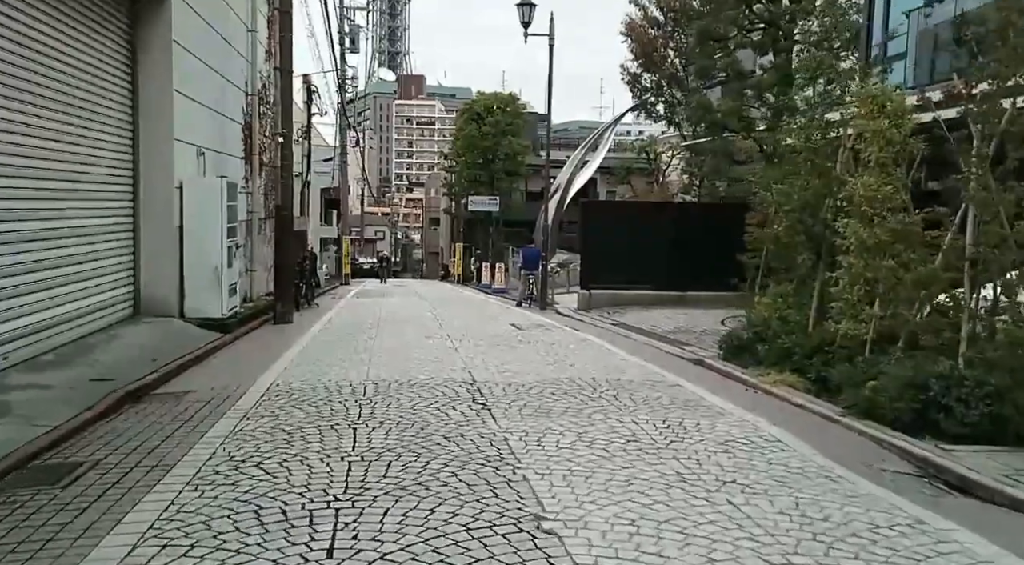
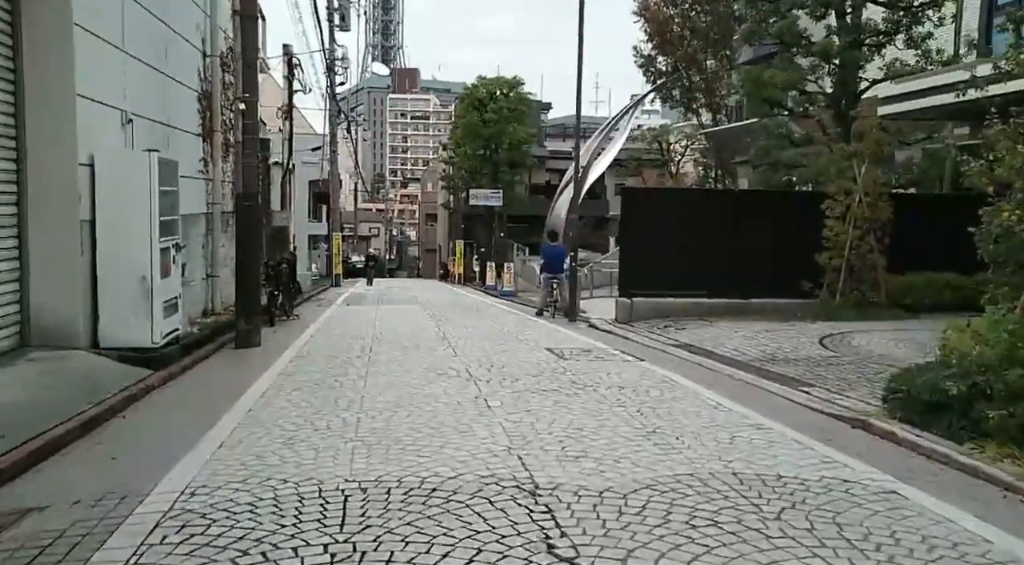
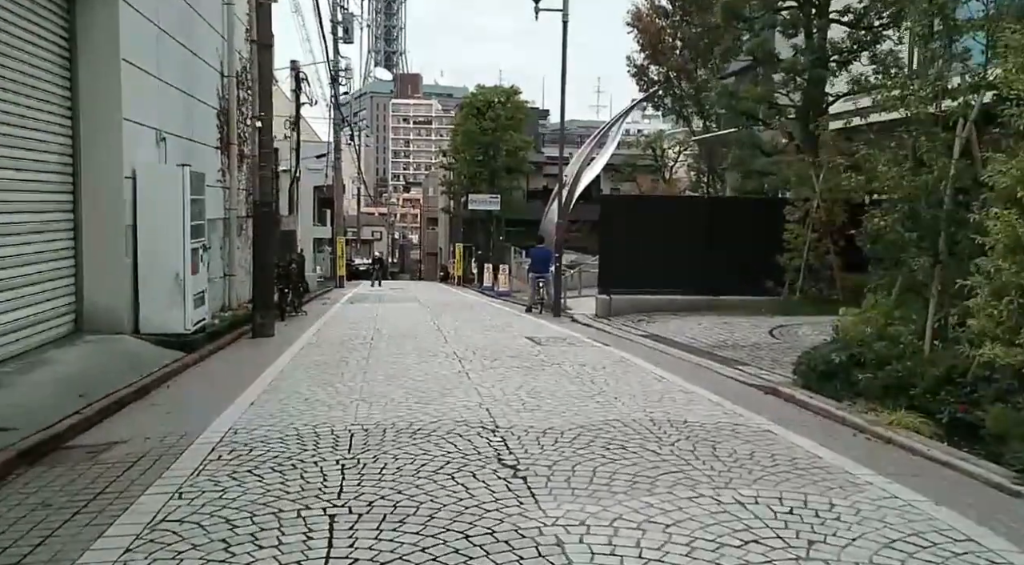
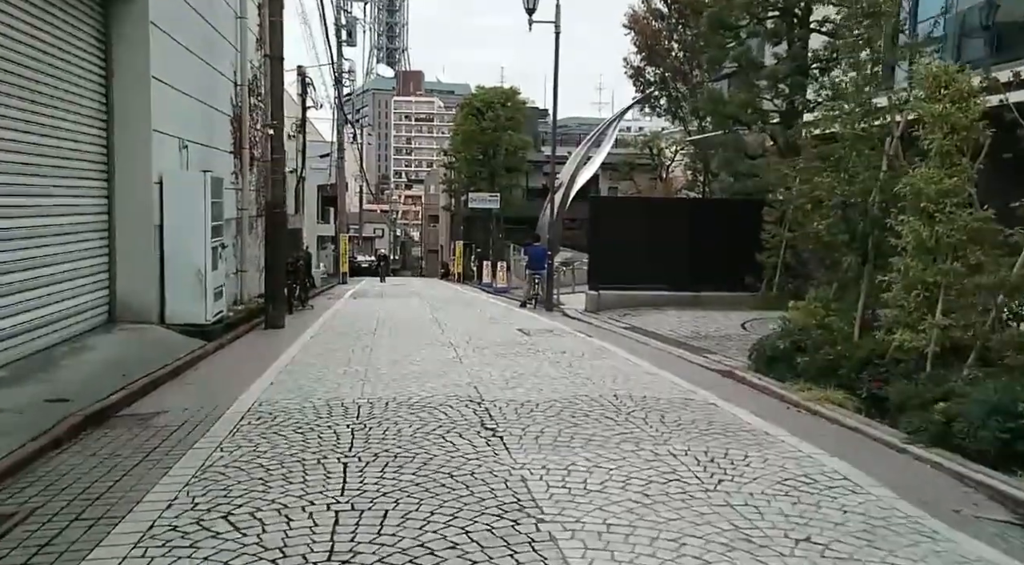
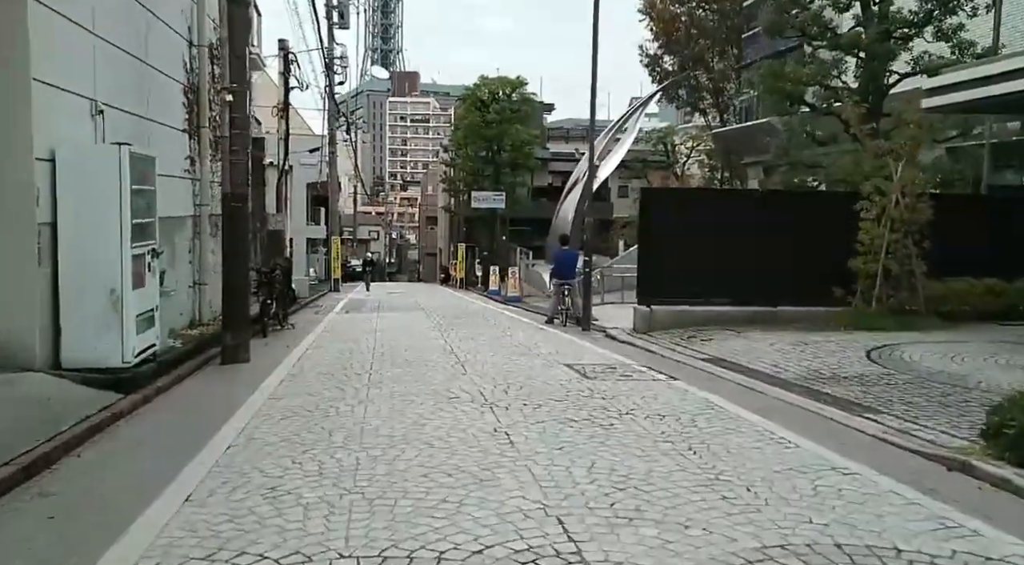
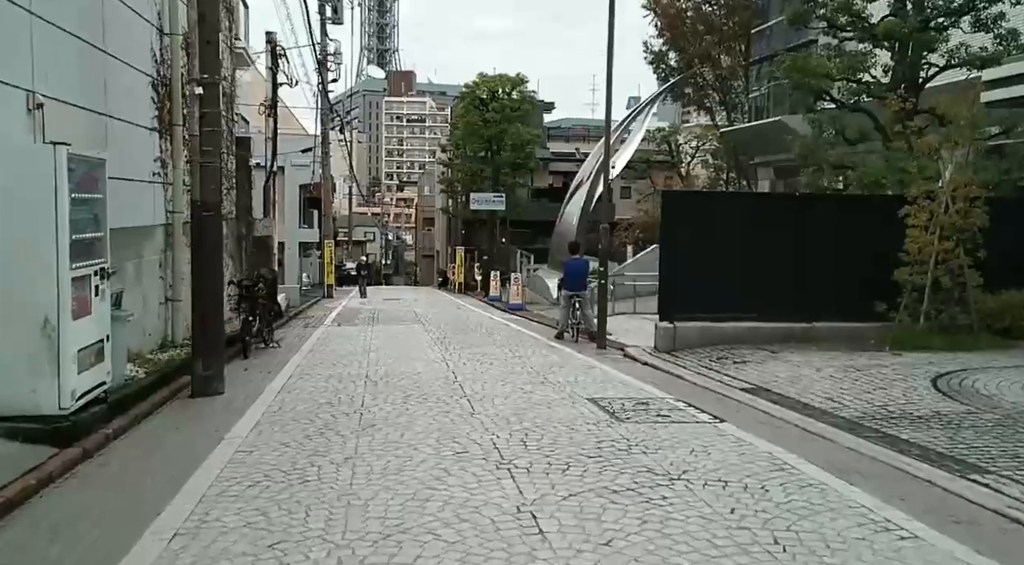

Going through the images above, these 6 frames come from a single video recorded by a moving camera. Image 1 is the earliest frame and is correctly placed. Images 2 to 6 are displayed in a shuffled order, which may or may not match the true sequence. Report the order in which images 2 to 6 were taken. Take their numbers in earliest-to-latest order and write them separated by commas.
4, 3, 2, 5, 6
